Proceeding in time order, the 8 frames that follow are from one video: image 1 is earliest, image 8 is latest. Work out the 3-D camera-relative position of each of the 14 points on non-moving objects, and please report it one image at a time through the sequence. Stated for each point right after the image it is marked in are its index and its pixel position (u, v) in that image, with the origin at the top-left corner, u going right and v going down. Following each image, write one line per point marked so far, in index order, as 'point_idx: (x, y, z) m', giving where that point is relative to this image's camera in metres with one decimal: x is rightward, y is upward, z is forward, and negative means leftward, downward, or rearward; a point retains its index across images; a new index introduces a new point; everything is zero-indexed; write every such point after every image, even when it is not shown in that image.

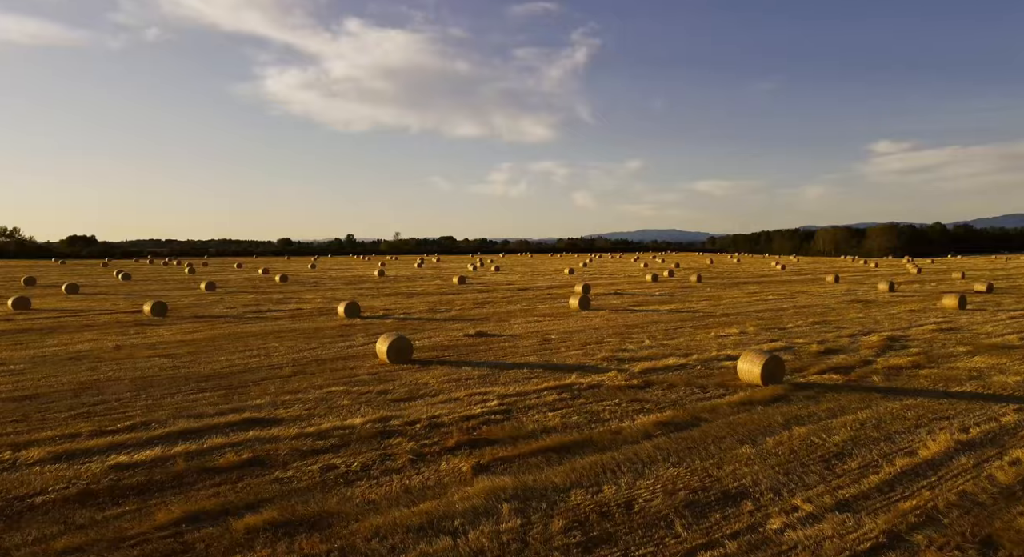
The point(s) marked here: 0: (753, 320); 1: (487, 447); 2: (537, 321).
0: (+6.4, -1.1, +19.1) m
1: (-0.3, -1.7, +7.4) m
2: (+0.7, -1.2, +19.4) m
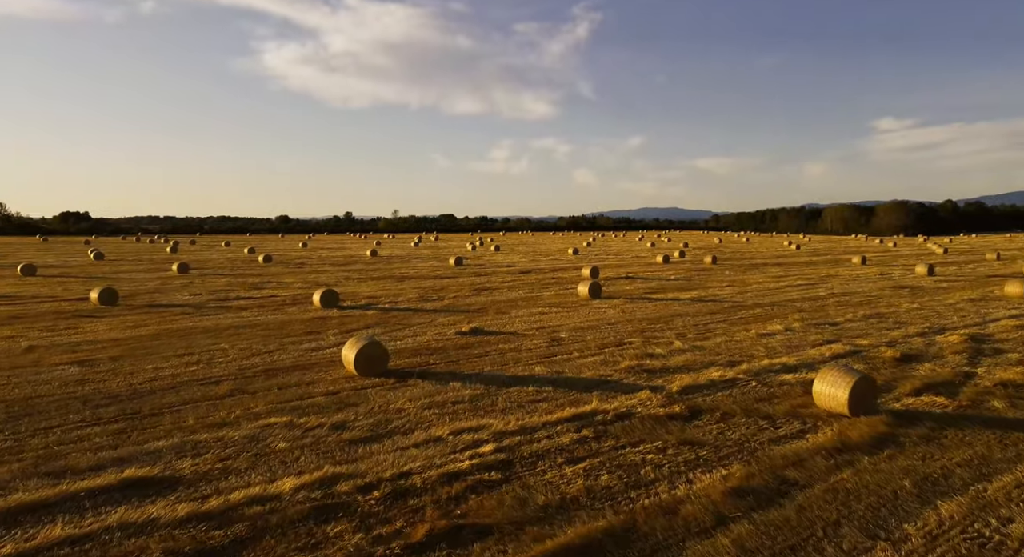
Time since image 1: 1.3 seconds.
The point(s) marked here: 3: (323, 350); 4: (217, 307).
0: (+6.5, -0.8, +16.4) m
1: (-0.2, -1.8, +4.8) m
2: (+0.7, -0.9, +16.7) m
3: (-3.1, -1.2, +11.8) m
4: (-7.4, -0.7, +18.0) m
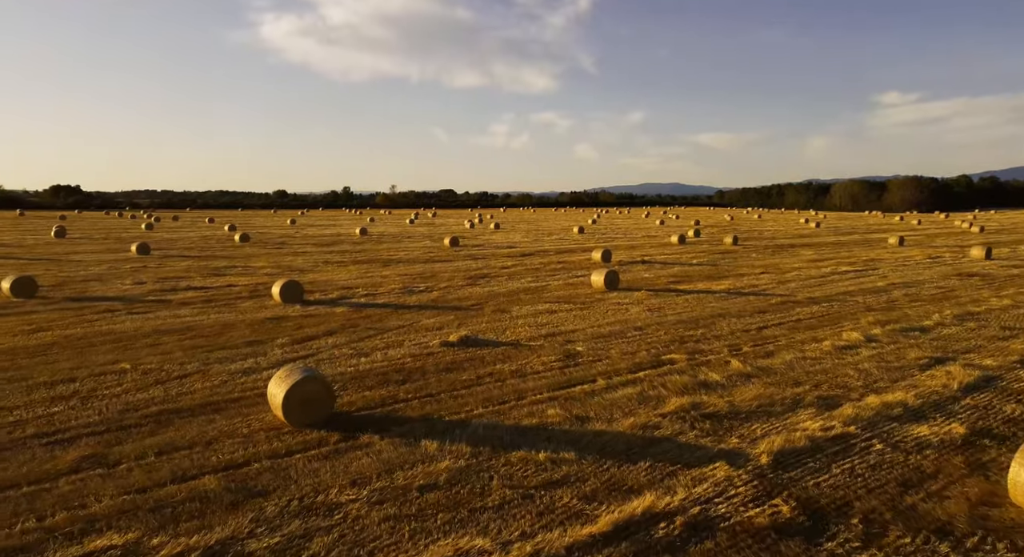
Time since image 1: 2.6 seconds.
0: (+6.5, -0.6, +13.2) m
1: (-0.2, -2.0, +1.6) m
2: (+0.7, -0.7, +13.6) m
3: (-3.1, -1.2, +8.6) m
4: (-7.4, -0.5, +14.8) m
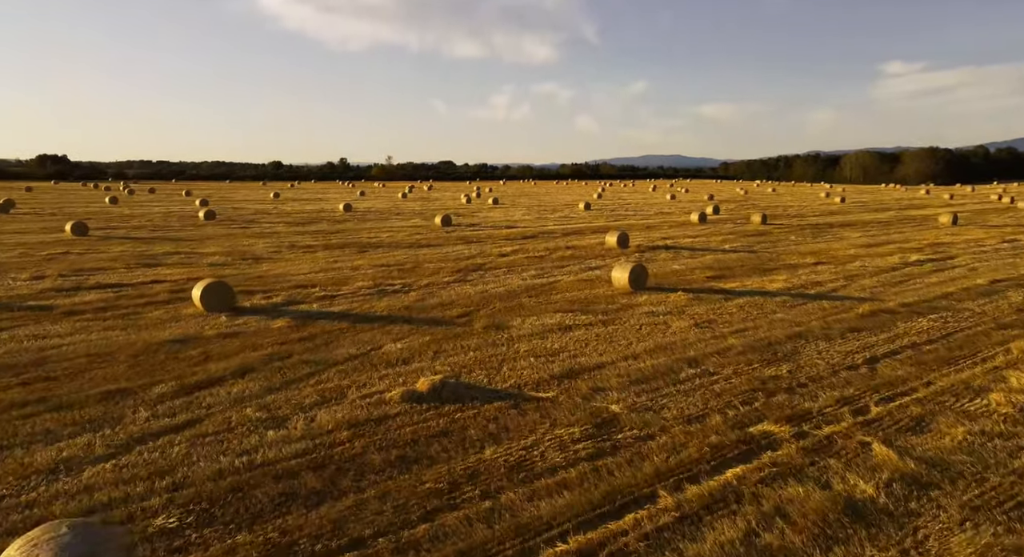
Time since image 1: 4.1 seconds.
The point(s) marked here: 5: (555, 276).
0: (+6.5, -0.7, +9.5) m
1: (-0.2, -2.5, -2.0) m
2: (+0.7, -0.8, +9.8) m
3: (-3.1, -1.4, +4.9) m
4: (-7.4, -0.5, +11.1) m
5: (+0.9, 0.0, +15.3) m
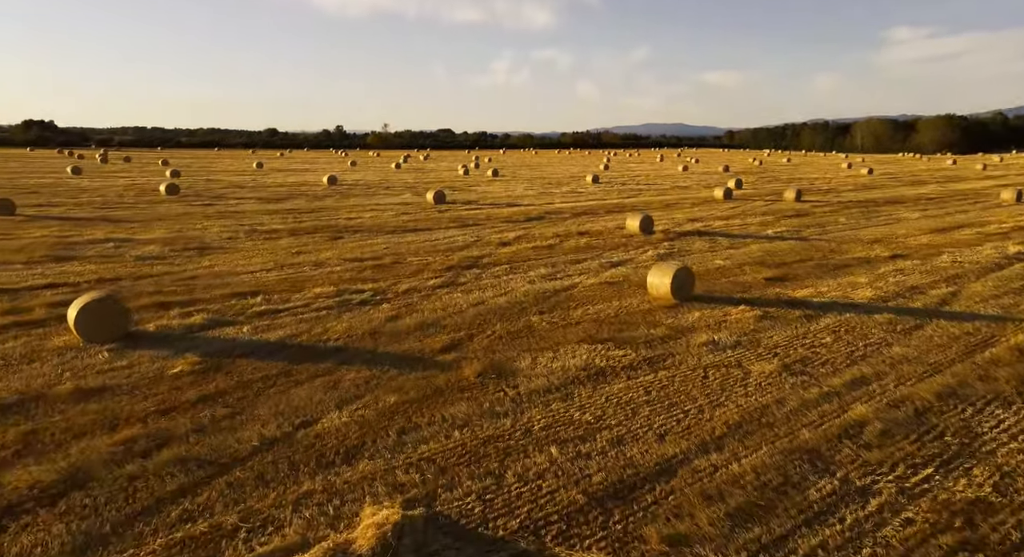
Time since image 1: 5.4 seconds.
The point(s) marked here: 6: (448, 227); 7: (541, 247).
0: (+6.5, -1.0, +6.2) m
1: (-0.2, -3.3, -5.3) m
2: (+0.8, -1.0, +6.5) m
3: (-3.0, -1.9, +1.6) m
4: (-7.3, -0.7, +7.8) m
5: (+1.0, 0.0, +12.0) m
6: (-1.7, +1.4, +18.8) m
7: (+0.6, +0.7, +15.4) m
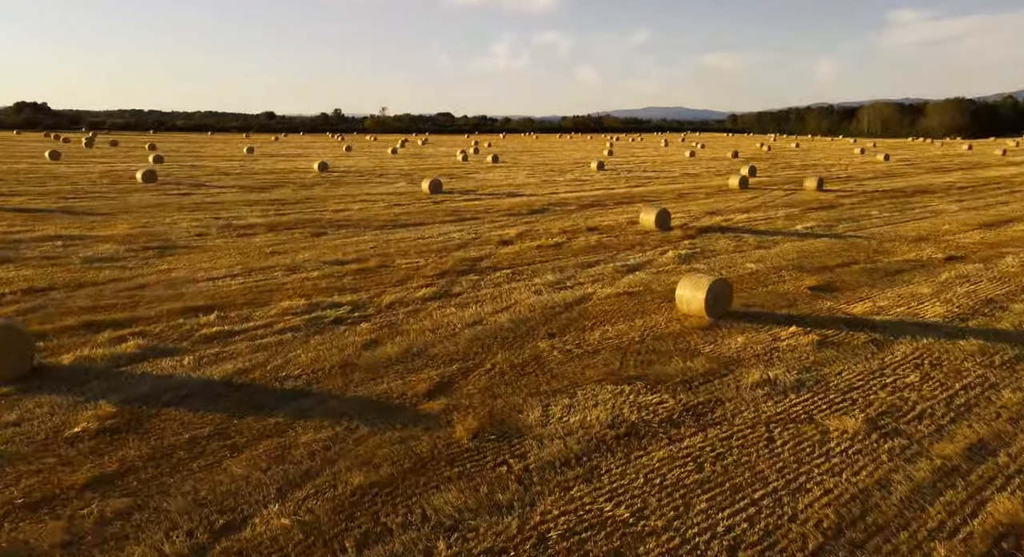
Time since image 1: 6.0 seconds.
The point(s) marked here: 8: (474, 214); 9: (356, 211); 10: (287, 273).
0: (+6.6, -1.3, +4.5) m
1: (-0.1, -3.8, -6.9) m
2: (+0.8, -1.3, +4.8) m
3: (-3.0, -2.2, -0.1) m
4: (-7.3, -0.9, +6.0) m
5: (+1.0, -0.2, +10.3) m
6: (-1.7, +1.4, +17.1) m
7: (+0.7, +0.7, +13.6) m
8: (-1.0, +1.6, +18.2) m
9: (-4.3, +1.9, +19.4) m
10: (-3.6, +0.1, +11.4) m
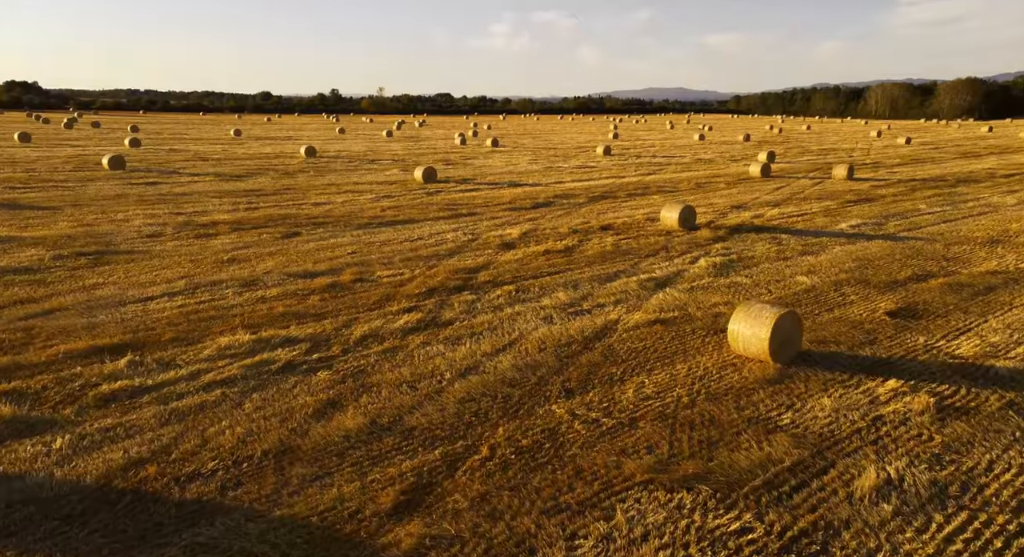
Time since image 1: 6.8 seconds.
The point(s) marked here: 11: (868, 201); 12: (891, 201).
0: (+6.6, -1.7, +2.4) m
1: (-0.1, -4.5, -8.9) m
2: (+0.9, -1.7, +2.7) m
3: (-2.9, -2.8, -2.1) m
4: (-7.3, -1.2, +4.0) m
5: (+1.1, -0.4, +8.2) m
6: (-1.6, +1.3, +14.9) m
7: (+0.7, +0.5, +11.5) m
8: (-0.9, +1.6, +16.1) m
9: (-4.3, +1.8, +17.2) m
10: (-3.6, -0.1, +9.3) m
11: (+8.9, +2.0, +17.7) m
12: (+9.5, +2.0, +17.8) m
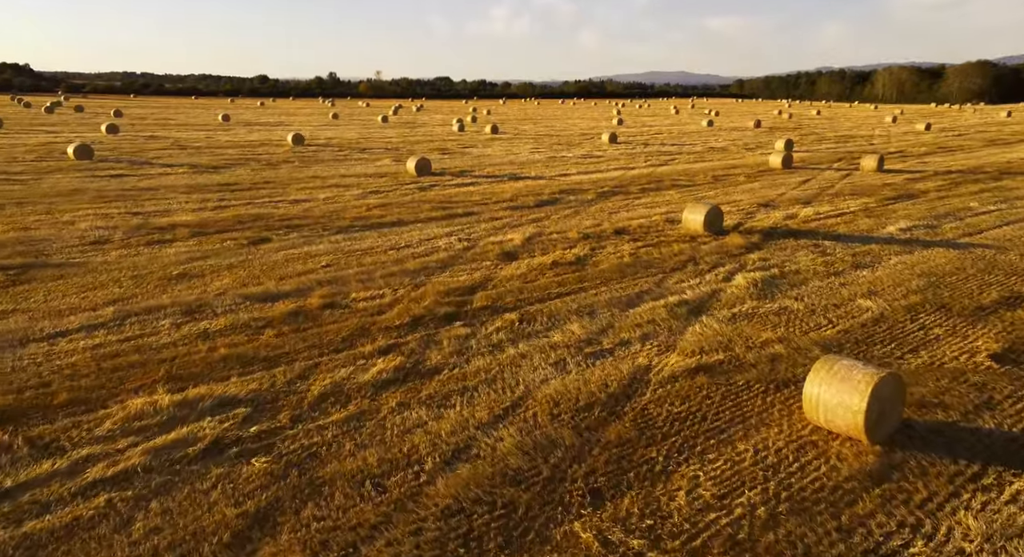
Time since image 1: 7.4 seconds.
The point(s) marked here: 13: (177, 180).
0: (+6.7, -2.1, +0.7) m
1: (-0.1, -5.2, -10.6) m
2: (+0.9, -2.1, +1.0) m
3: (-2.9, -3.3, -3.9) m
4: (-7.2, -1.7, +2.2) m
5: (+1.1, -0.8, +6.4) m
6: (-1.6, +1.1, +13.1) m
7: (+0.7, +0.2, +9.7) m
8: (-0.9, +1.4, +14.2) m
9: (-4.2, +1.7, +15.4) m
10: (-3.5, -0.4, +7.5) m
11: (+8.9, +1.8, +15.9) m
12: (+9.5, +1.8, +16.0) m
13: (-8.6, +2.5, +18.3) m
